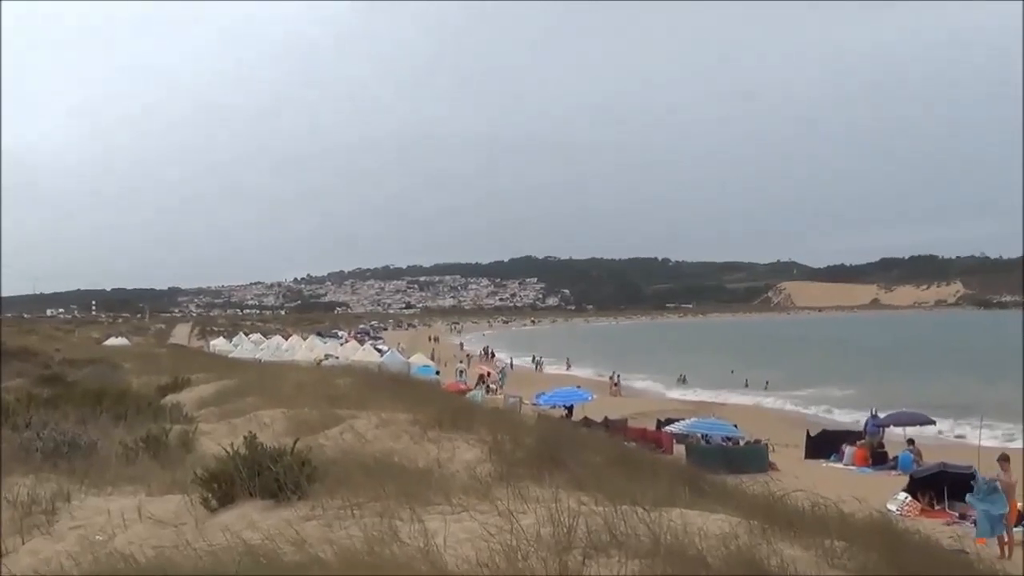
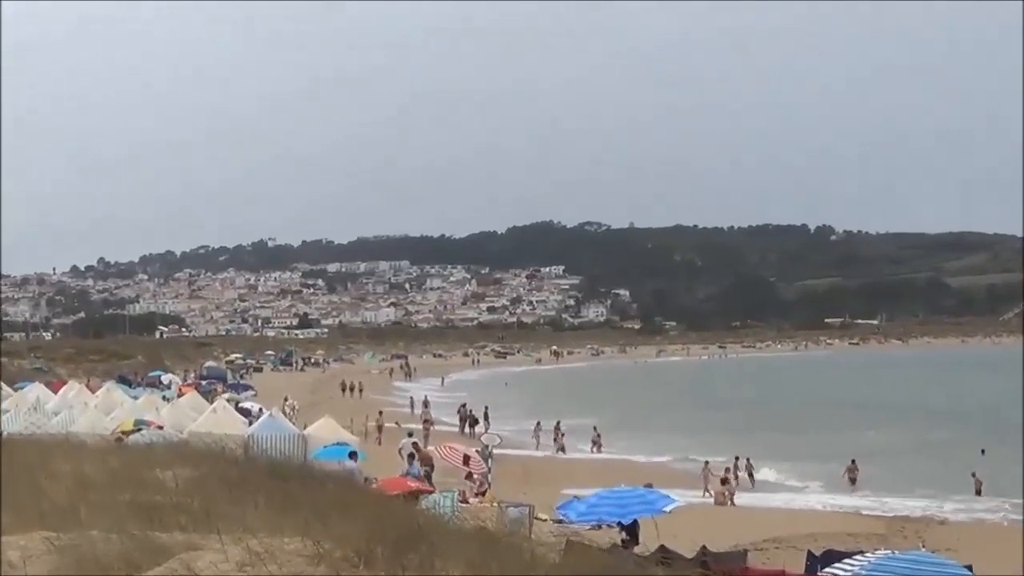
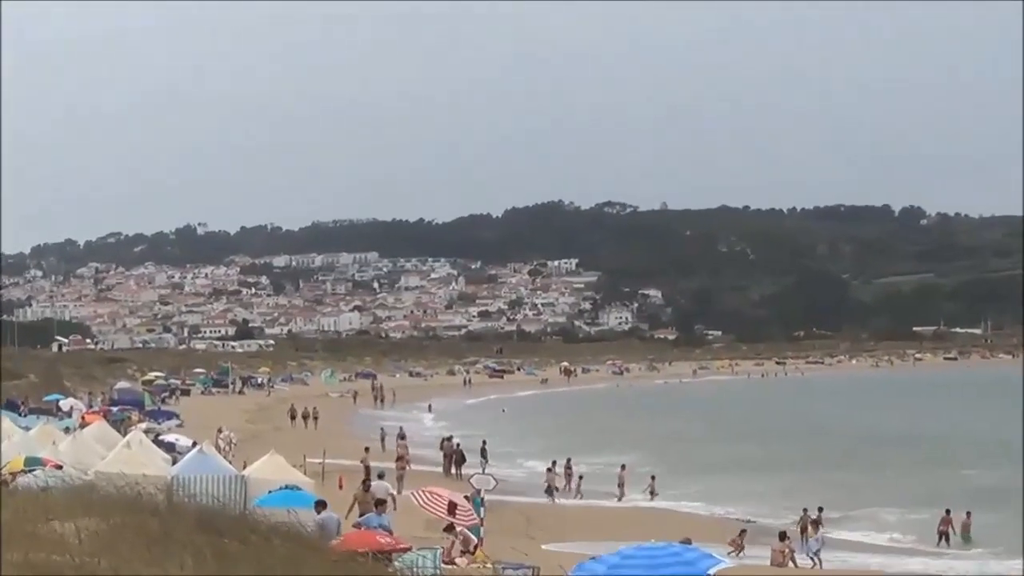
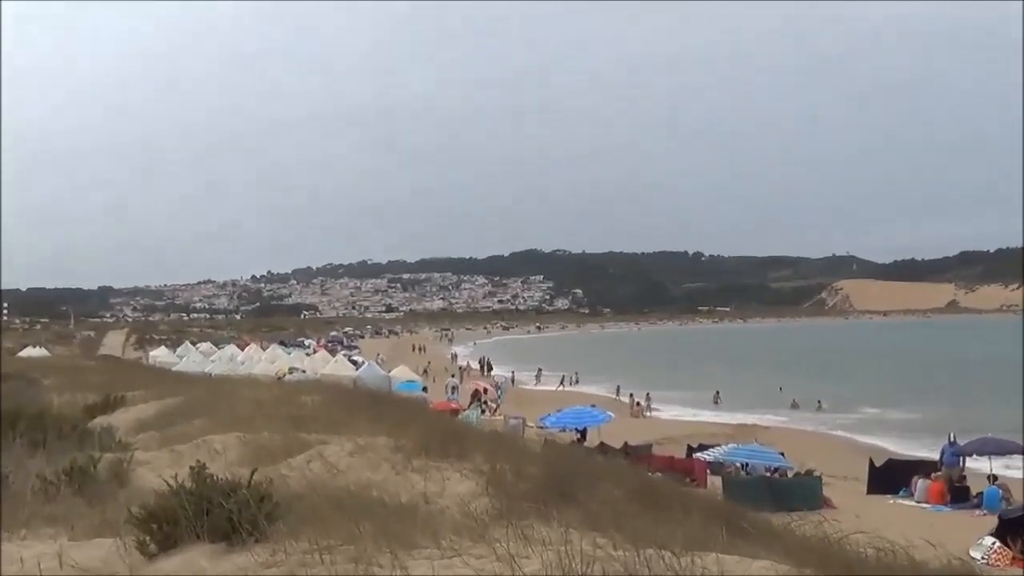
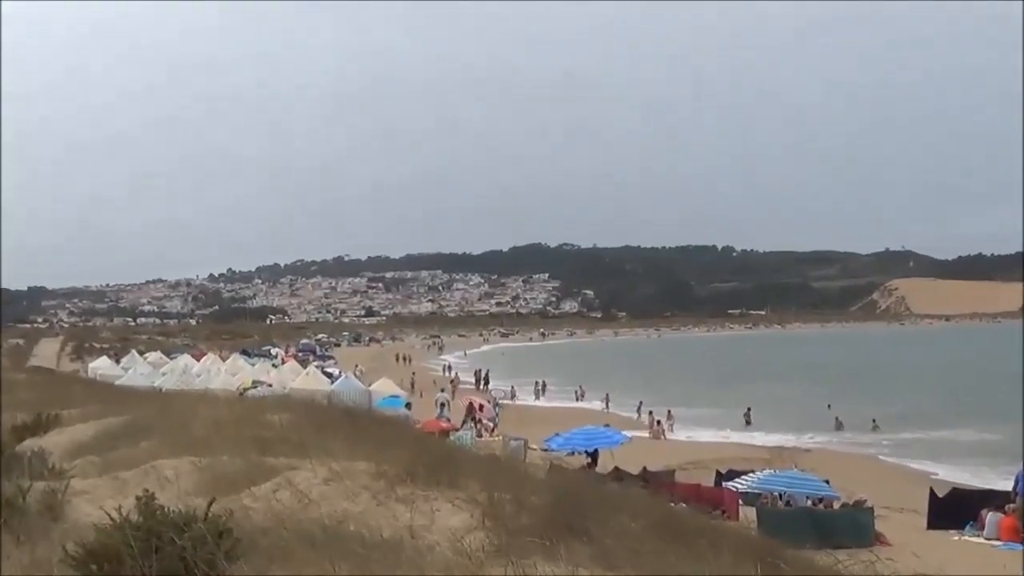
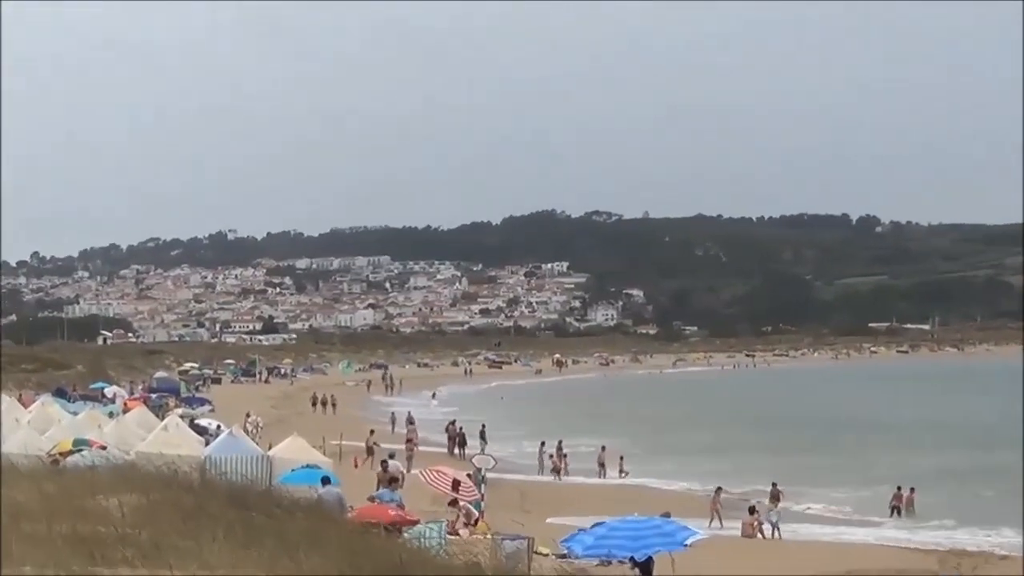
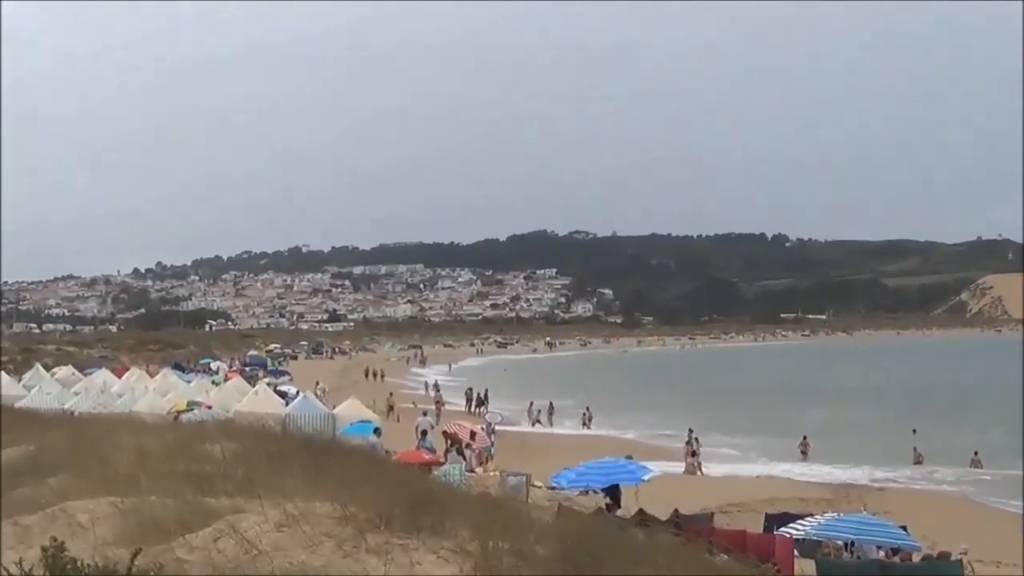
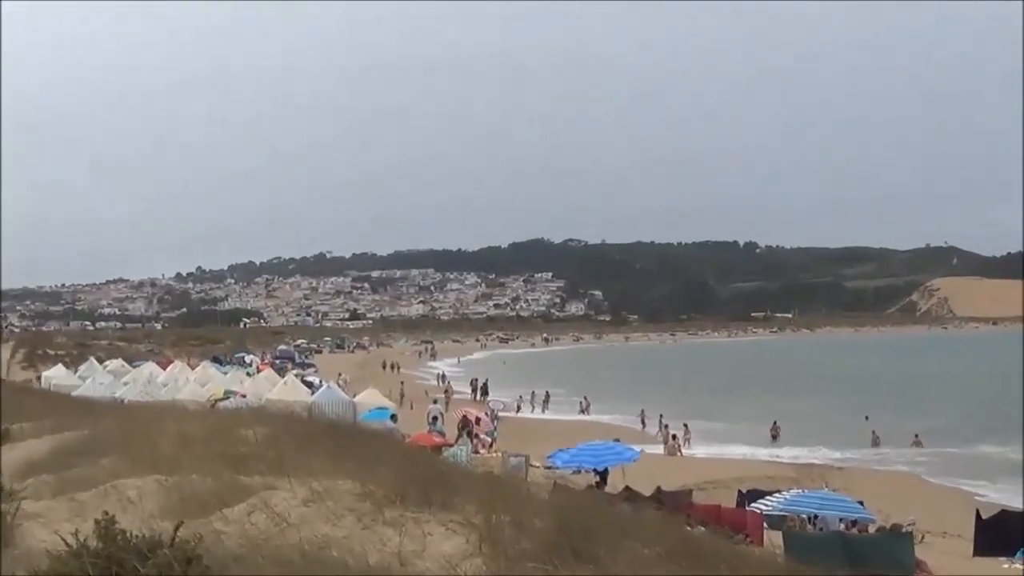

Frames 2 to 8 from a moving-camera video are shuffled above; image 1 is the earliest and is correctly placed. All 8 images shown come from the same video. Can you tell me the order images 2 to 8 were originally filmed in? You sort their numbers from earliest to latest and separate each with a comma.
4, 5, 8, 7, 2, 6, 3
